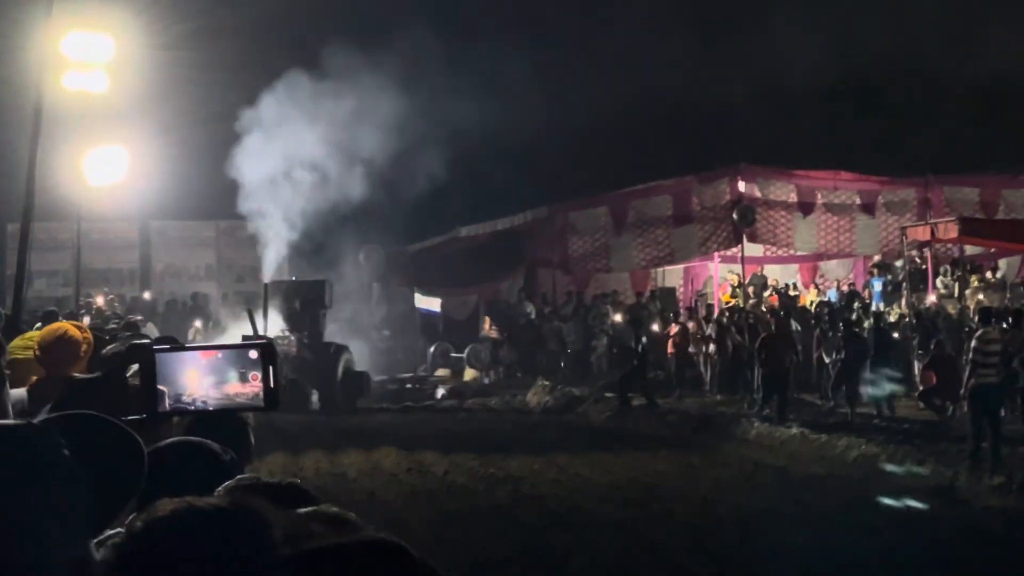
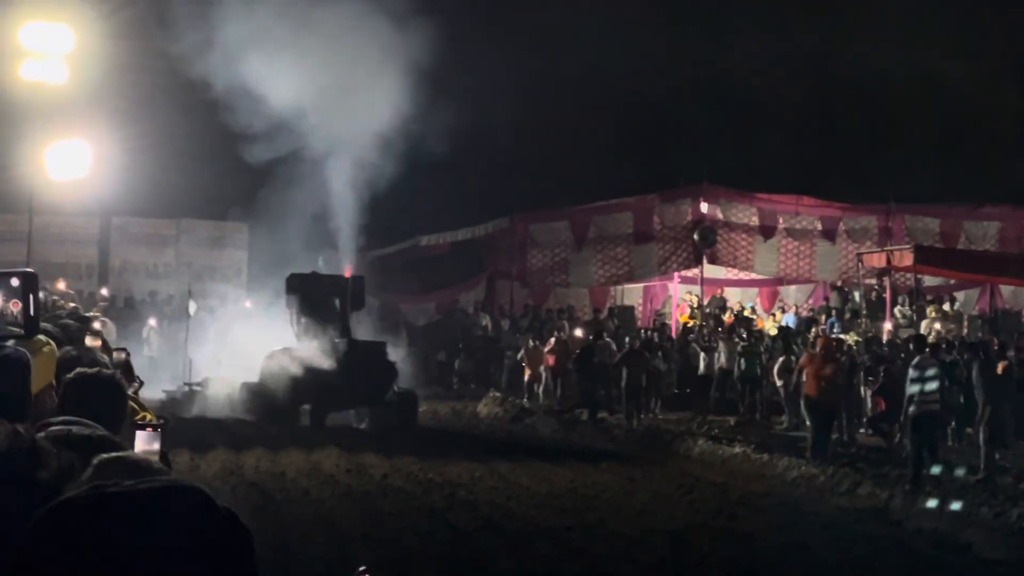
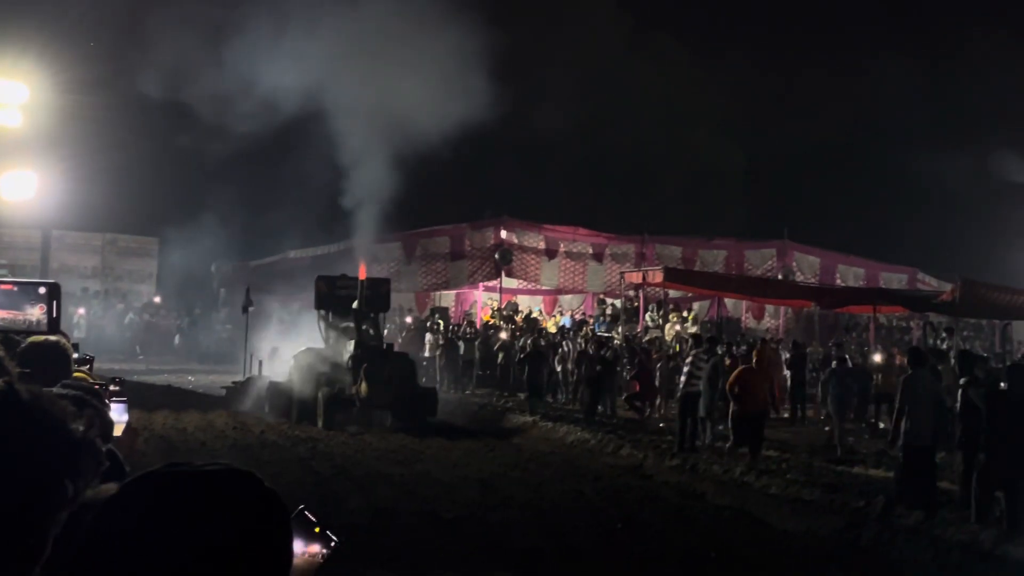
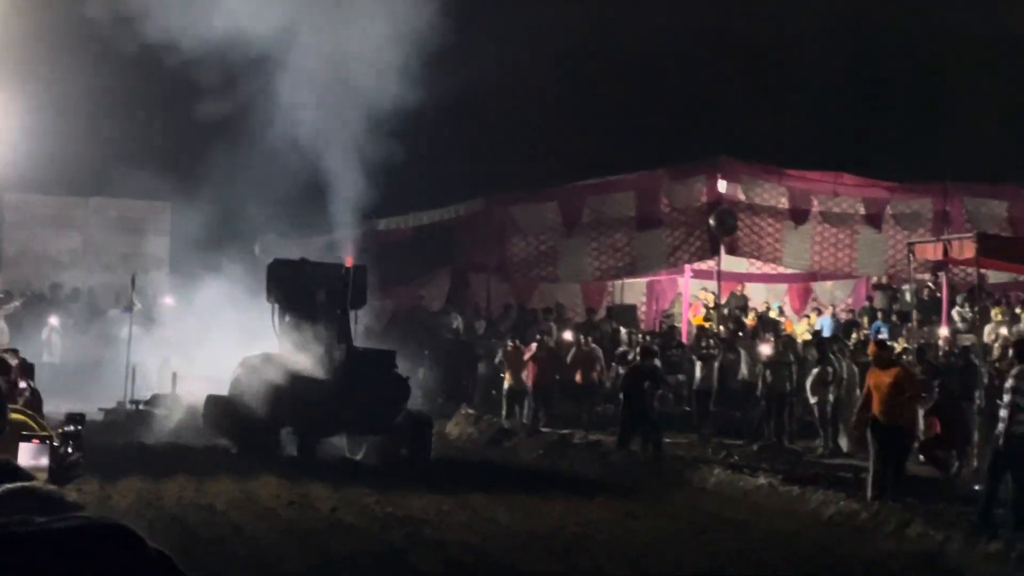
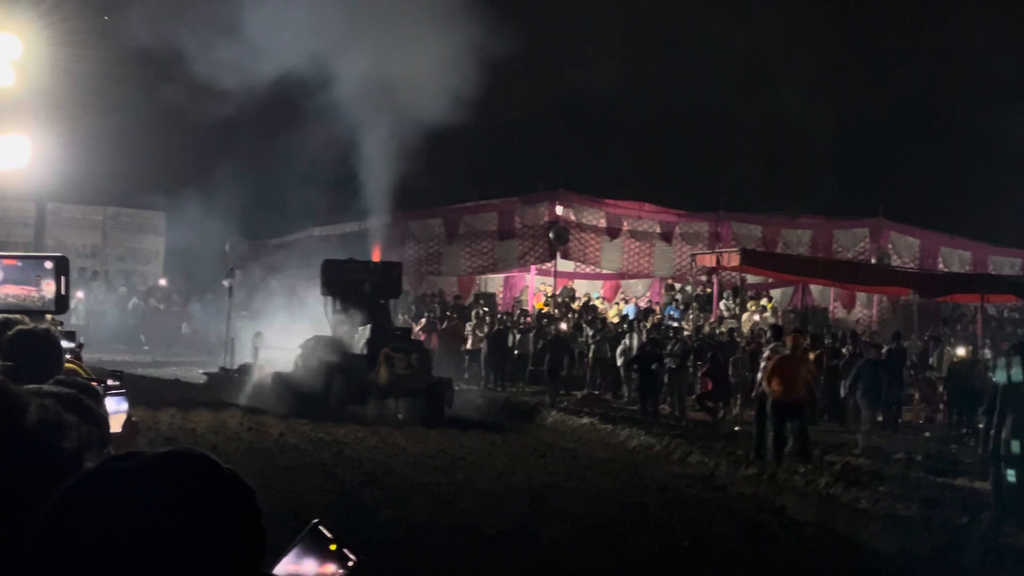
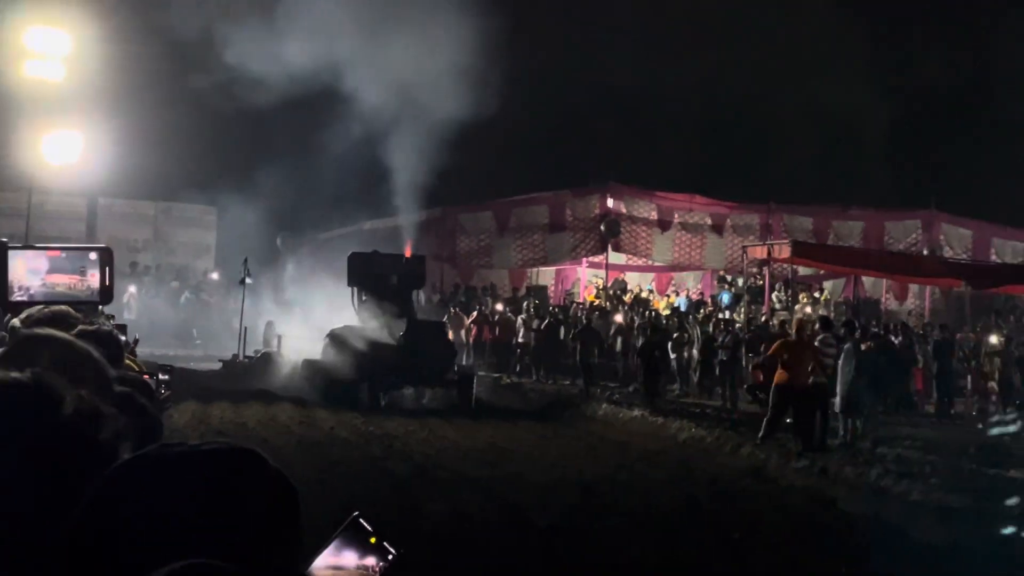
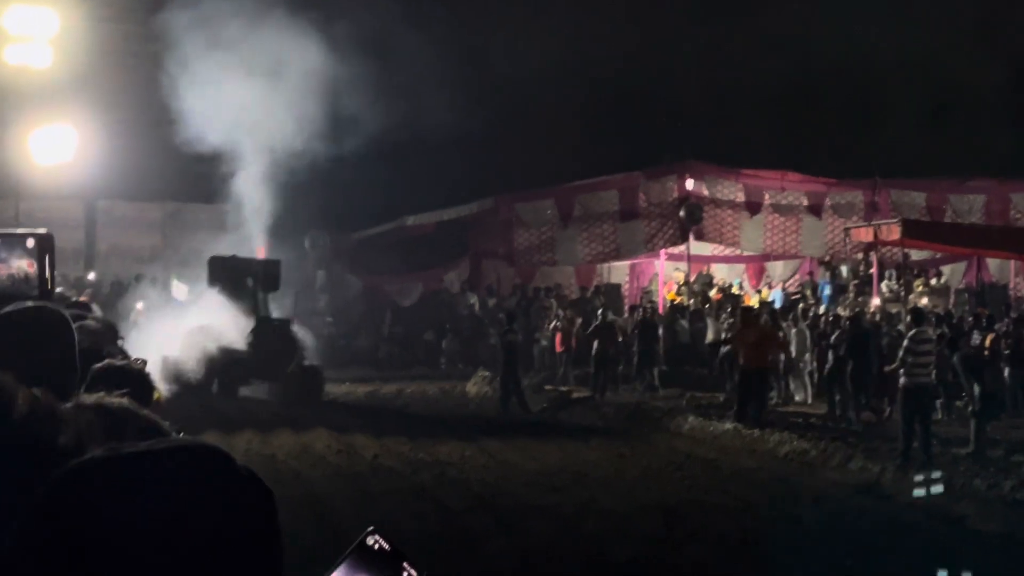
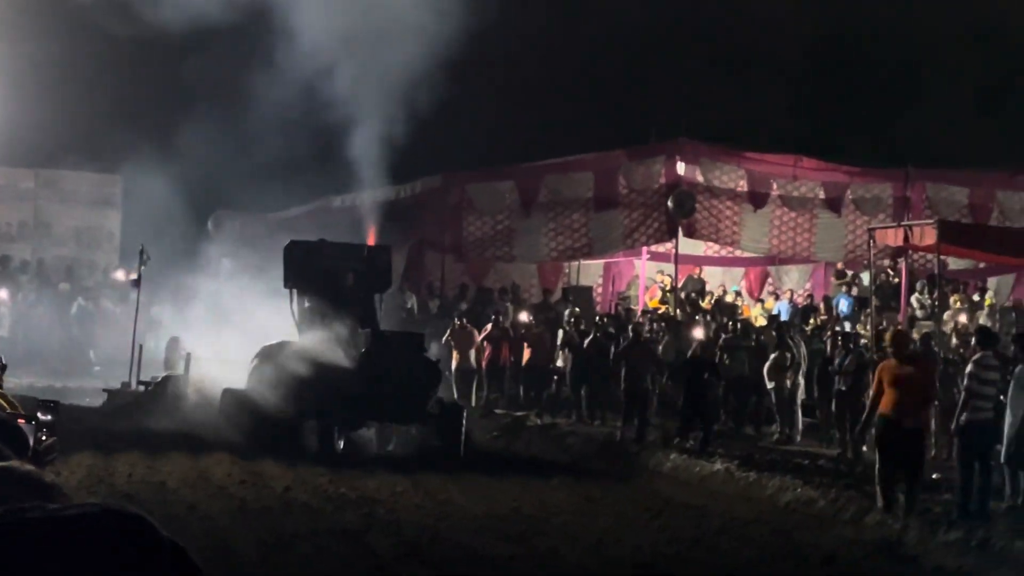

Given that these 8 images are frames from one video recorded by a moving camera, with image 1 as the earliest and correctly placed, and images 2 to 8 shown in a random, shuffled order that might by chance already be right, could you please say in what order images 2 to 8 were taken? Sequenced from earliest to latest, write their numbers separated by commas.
7, 2, 4, 8, 6, 5, 3
